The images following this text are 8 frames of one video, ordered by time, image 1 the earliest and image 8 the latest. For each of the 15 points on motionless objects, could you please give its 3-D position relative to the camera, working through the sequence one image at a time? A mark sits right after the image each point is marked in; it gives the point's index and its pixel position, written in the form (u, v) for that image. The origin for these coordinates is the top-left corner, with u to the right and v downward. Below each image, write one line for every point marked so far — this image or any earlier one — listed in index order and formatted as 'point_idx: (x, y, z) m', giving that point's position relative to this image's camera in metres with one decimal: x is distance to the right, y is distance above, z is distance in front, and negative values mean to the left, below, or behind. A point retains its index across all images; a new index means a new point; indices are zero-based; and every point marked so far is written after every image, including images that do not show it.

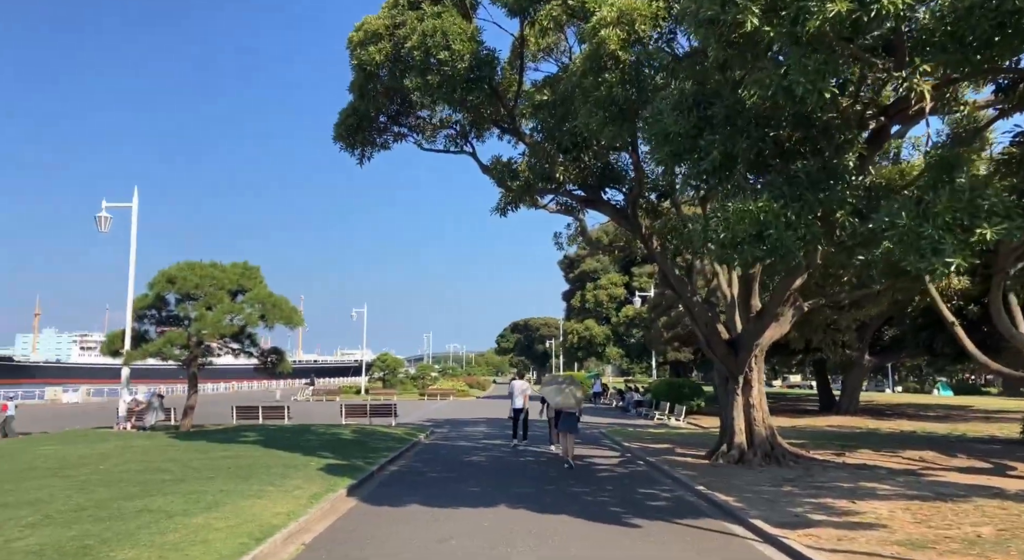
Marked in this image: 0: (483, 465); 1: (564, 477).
0: (-0.6, -3.9, +15.2) m
1: (+0.9, -3.6, +13.3) m
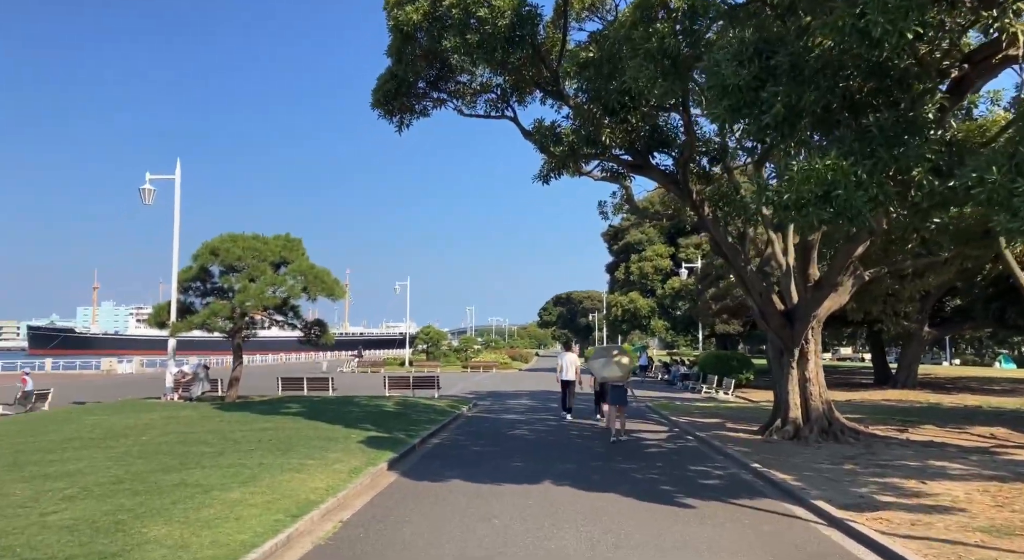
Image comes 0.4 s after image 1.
0: (+0.3, -3.3, +14.8) m
1: (+1.7, -3.1, +12.8) m
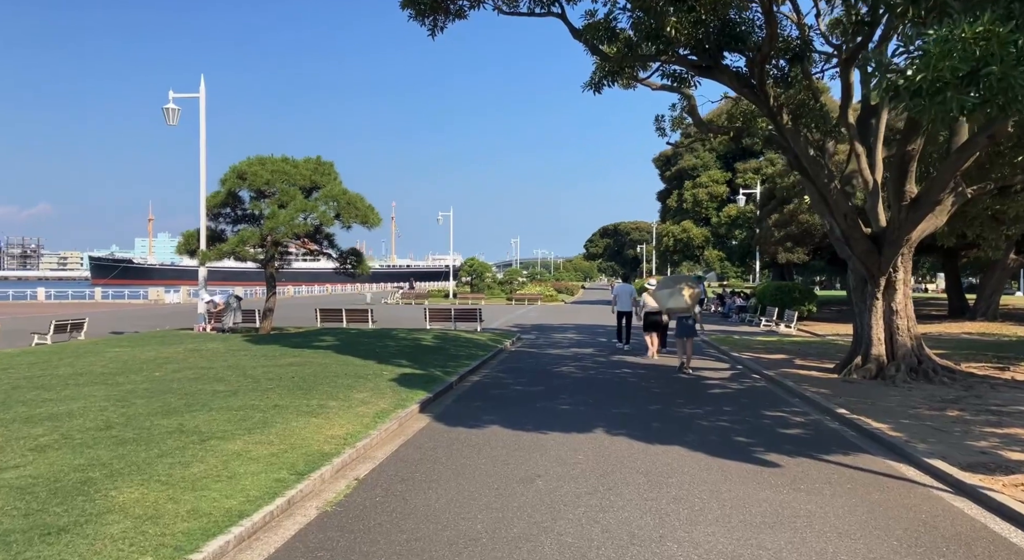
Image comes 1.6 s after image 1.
0: (+1.2, -1.8, +13.5) m
1: (+2.5, -1.8, +11.4) m
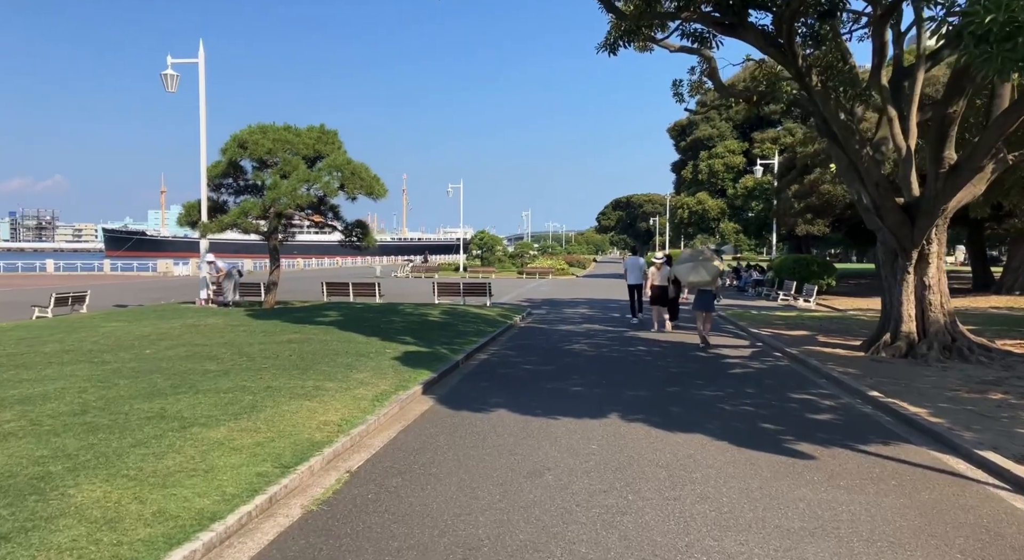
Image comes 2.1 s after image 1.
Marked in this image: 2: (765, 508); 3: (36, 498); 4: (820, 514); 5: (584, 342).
0: (+1.3, -1.3, +12.9) m
1: (+2.6, -1.4, +10.8) m
2: (+1.8, -1.6, +5.1) m
3: (-3.0, -1.4, +4.6) m
4: (+2.1, -1.6, +5.0) m
5: (+1.5, -1.3, +14.7) m
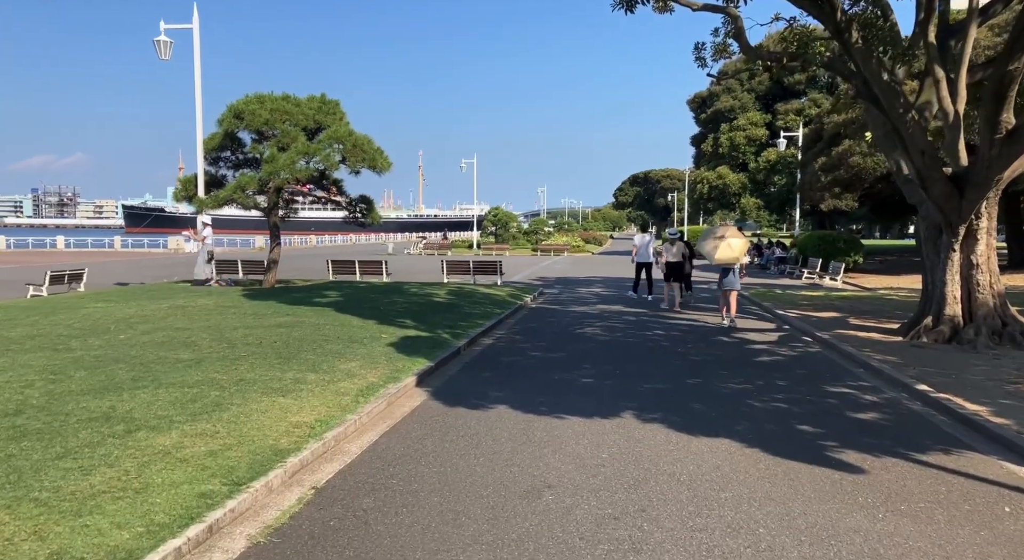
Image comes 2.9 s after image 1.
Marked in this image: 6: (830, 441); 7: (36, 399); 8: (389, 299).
0: (+1.5, -1.0, +11.9) m
1: (+2.7, -1.1, +9.8) m
2: (+1.7, -1.5, +4.1) m
3: (-3.0, -1.3, +3.7) m
4: (+2.0, -1.5, +4.0) m
5: (+1.6, -0.9, +13.7) m
6: (+2.7, -1.4, +6.2) m
7: (-4.0, -1.0, +6.2) m
8: (-2.6, -0.4, +15.2) m
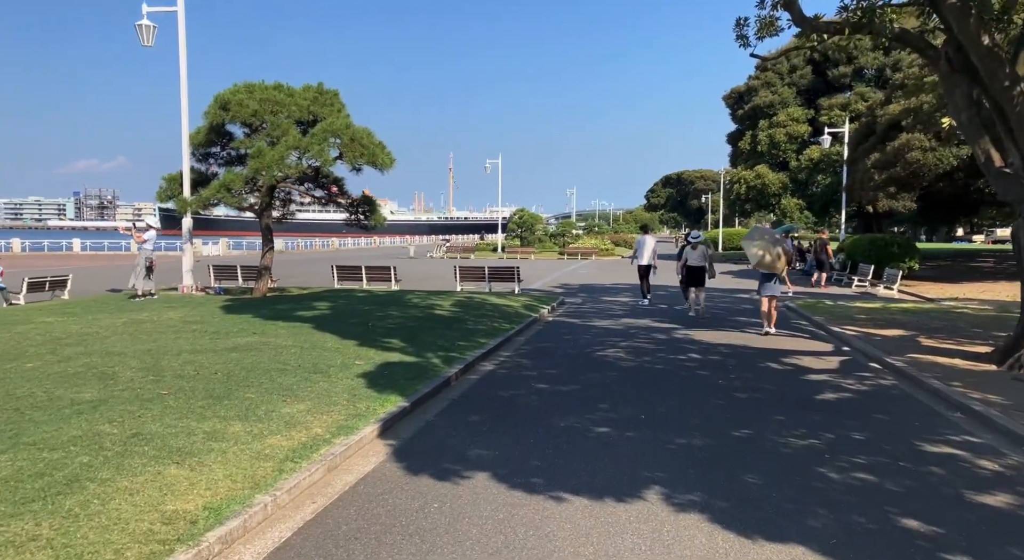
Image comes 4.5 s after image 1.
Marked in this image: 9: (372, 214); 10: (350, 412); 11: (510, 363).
0: (+1.5, -1.2, +9.9) m
1: (+2.7, -1.3, +7.7) m
2: (+1.4, -1.7, +2.1) m
3: (-3.3, -1.4, +1.9) m
4: (+1.8, -1.7, +2.0) m
5: (+1.8, -1.1, +11.7) m
6: (+2.5, -1.5, +4.1) m
7: (-4.2, -1.2, +4.4) m
8: (-2.4, -0.6, +13.4) m
9: (-3.6, +1.7, +18.5) m
10: (-1.5, -1.2, +6.8) m
11: (0.0, -1.2, +10.2) m
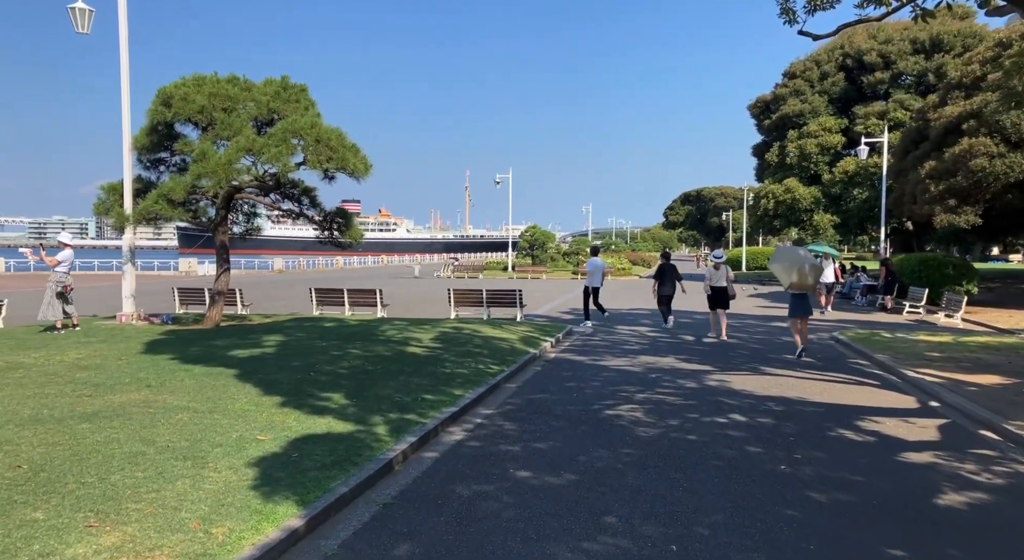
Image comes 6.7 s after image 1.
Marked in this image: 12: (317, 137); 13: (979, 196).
0: (+1.3, -1.5, +7.2) m
1: (+2.4, -1.6, +5.0) m
2: (+1.0, -1.8, -0.6) m
3: (-3.8, -1.6, -0.7) m
4: (+1.3, -1.8, -0.8) m
5: (+1.6, -1.5, +9.0) m
6: (+2.2, -1.8, +1.4) m
7: (-4.6, -1.4, +1.8) m
8: (-2.5, -1.0, +10.8) m
9: (-3.6, +1.1, +15.9) m
10: (-1.8, -1.5, +4.1) m
11: (-0.2, -1.5, +7.5) m
12: (-3.6, +2.7, +13.7) m
13: (+12.5, +2.2, +19.5) m
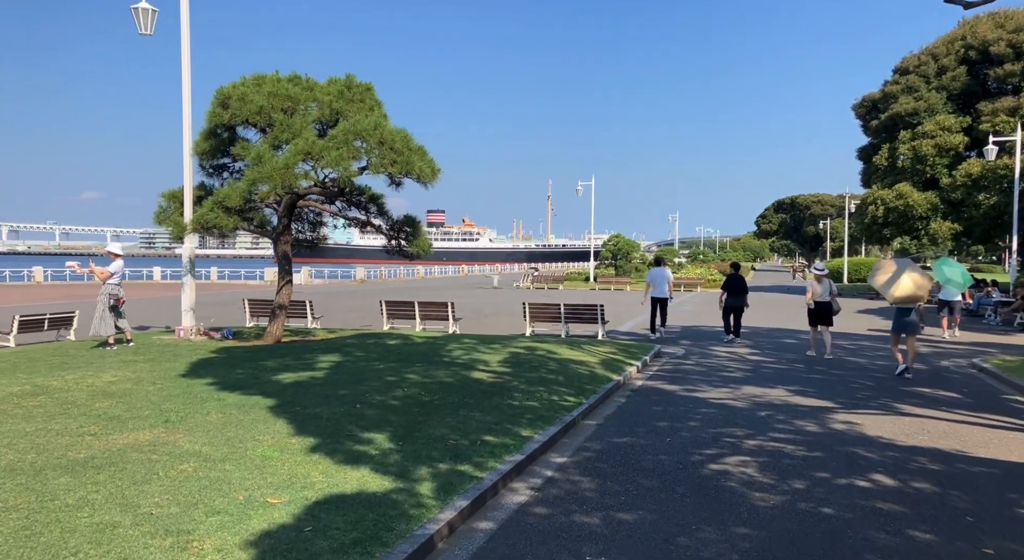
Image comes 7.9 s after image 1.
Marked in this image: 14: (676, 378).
0: (+1.9, -1.7, +5.5) m
1: (+2.7, -1.8, +3.2) m
2: (+0.7, -1.9, -2.2) m
3: (-4.0, -1.6, -1.8) m
4: (+1.0, -1.9, -2.4) m
5: (+2.4, -1.7, +7.3) m
6: (+2.1, -1.9, -0.4) m
7: (-4.5, -1.5, +0.9) m
8: (-1.5, -1.2, +9.5) m
9: (-1.9, +0.9, +14.8) m
10: (-1.5, -1.6, +2.8) m
11: (+0.4, -1.7, +6.0) m
12: (-2.2, +2.4, +12.6) m
13: (+14.4, +1.8, +16.5) m
14: (+2.6, -1.5, +11.5) m
